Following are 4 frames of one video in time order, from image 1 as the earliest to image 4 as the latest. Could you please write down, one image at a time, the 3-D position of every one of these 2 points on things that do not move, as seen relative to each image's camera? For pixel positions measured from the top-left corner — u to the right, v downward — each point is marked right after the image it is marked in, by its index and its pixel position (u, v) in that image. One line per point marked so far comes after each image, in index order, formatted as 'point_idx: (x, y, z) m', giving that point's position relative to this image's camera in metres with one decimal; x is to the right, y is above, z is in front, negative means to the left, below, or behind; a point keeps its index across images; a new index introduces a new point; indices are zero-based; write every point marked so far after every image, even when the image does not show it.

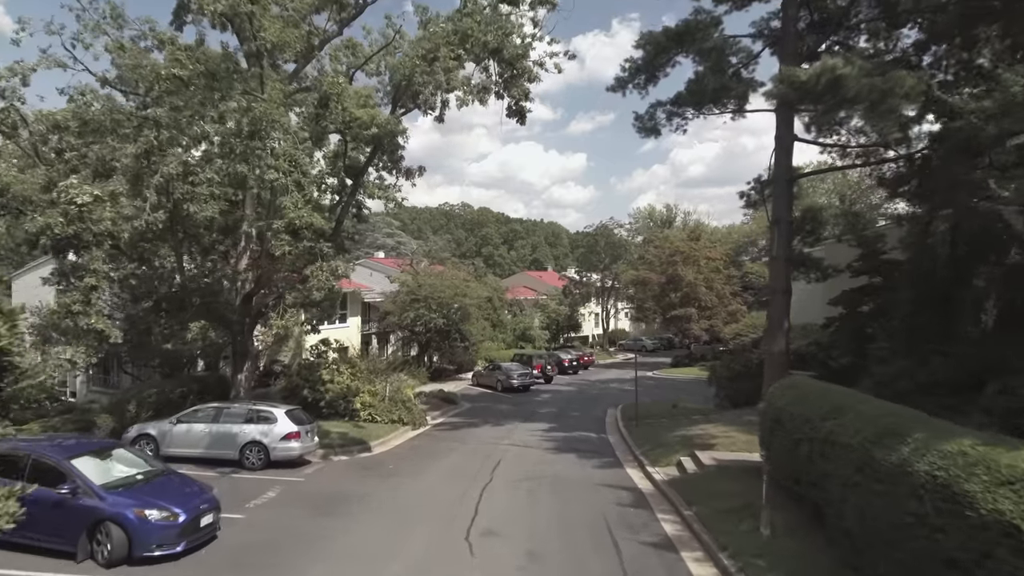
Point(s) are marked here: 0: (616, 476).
0: (+2.1, -3.8, +12.6) m
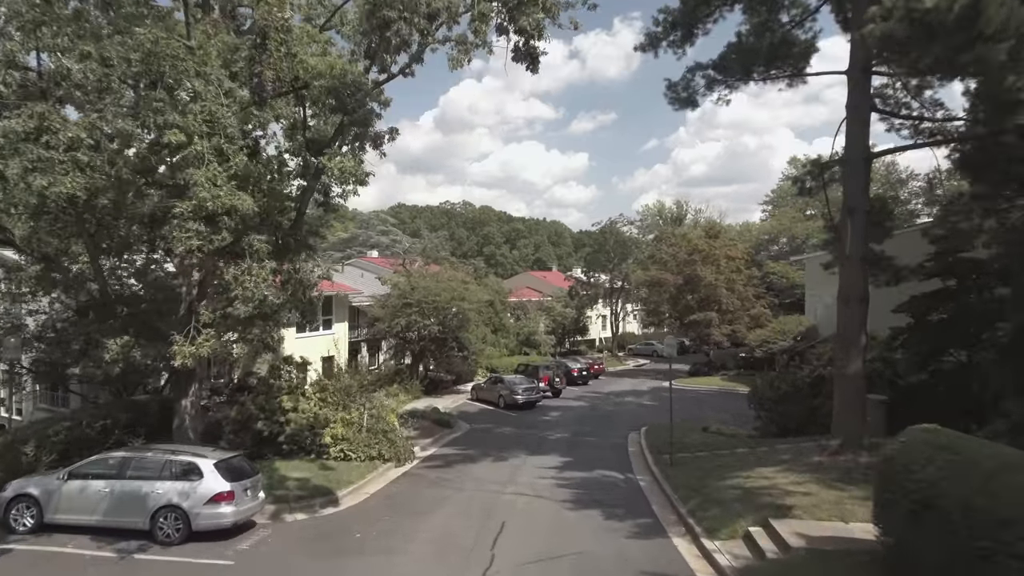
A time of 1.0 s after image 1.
0: (+2.2, -4.0, +9.3) m
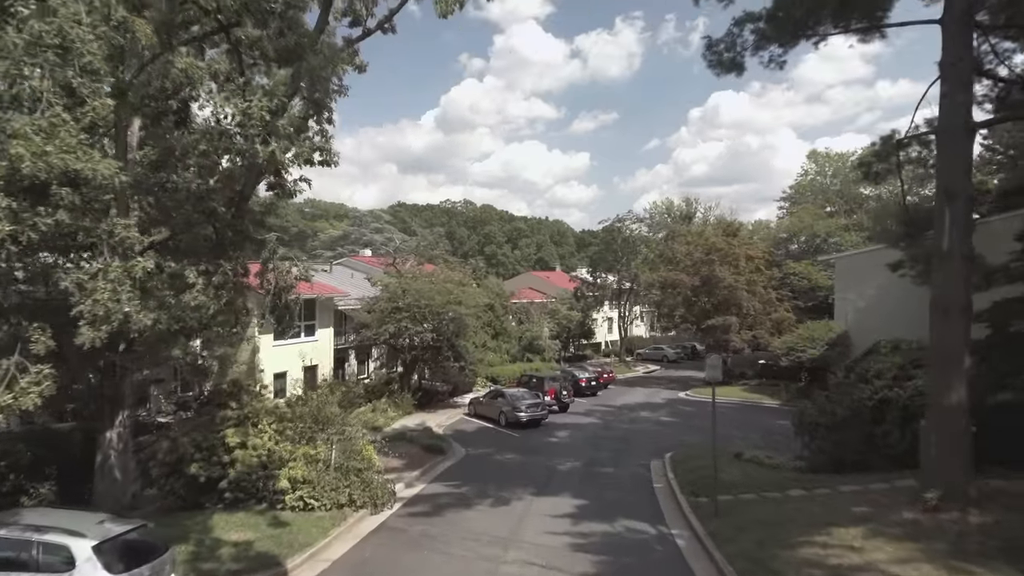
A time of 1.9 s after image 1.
0: (+2.3, -4.1, +6.4) m
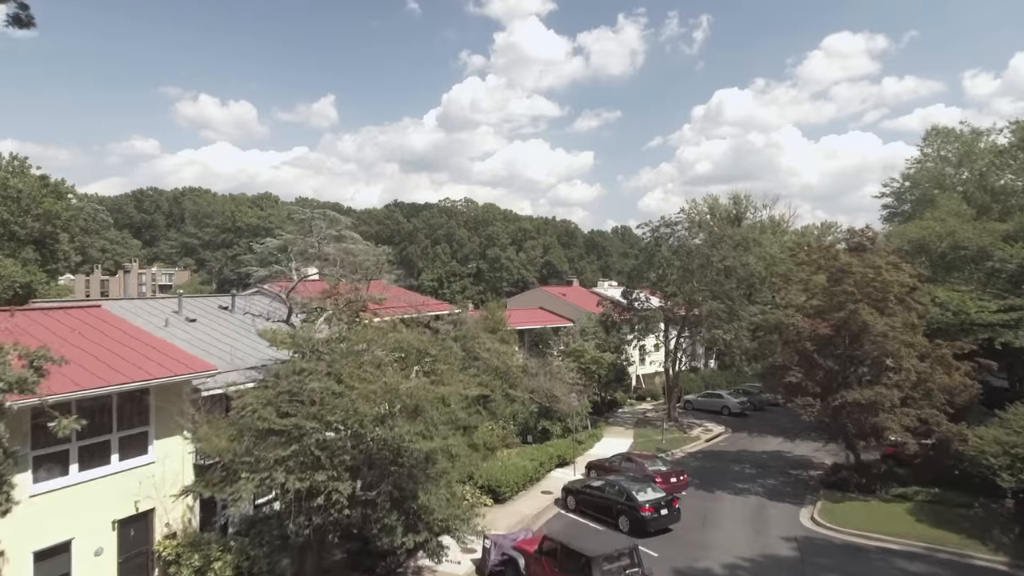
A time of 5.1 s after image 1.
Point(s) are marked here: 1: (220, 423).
0: (+2.5, -5.8, -6.6) m
1: (-5.4, -2.6, +12.2) m
